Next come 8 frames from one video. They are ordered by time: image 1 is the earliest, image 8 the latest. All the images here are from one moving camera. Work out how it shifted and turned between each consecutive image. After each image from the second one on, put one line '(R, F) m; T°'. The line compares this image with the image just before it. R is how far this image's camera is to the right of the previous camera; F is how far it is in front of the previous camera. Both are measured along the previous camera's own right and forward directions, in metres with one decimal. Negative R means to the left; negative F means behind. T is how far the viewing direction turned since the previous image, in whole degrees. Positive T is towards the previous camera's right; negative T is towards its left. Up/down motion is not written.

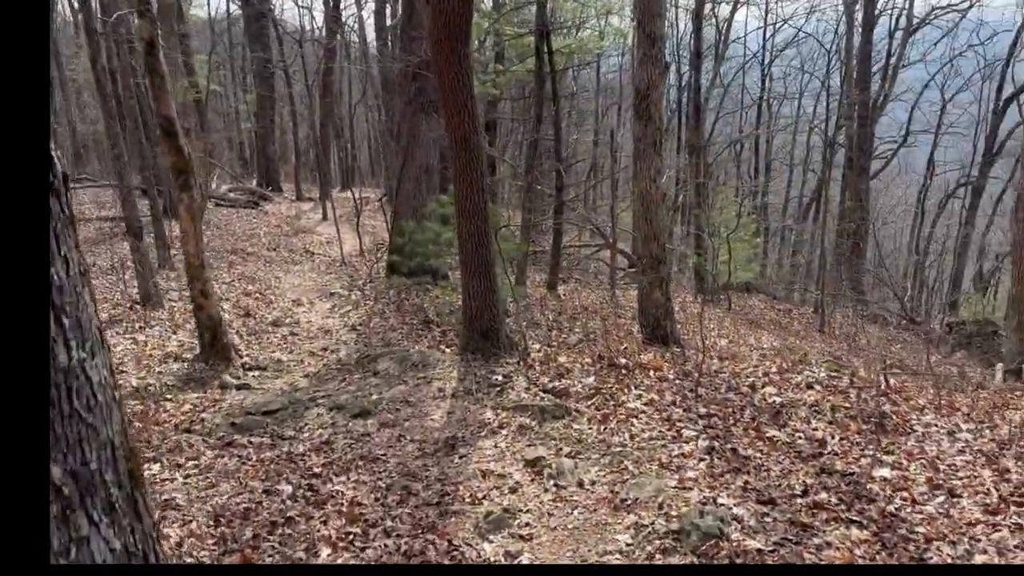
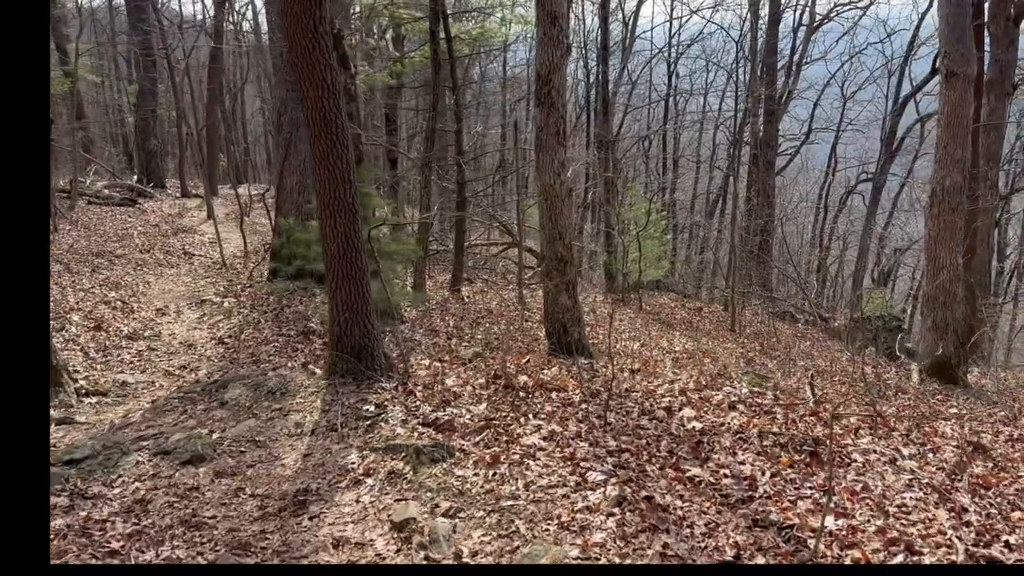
(+0.2, +0.9) m; +6°
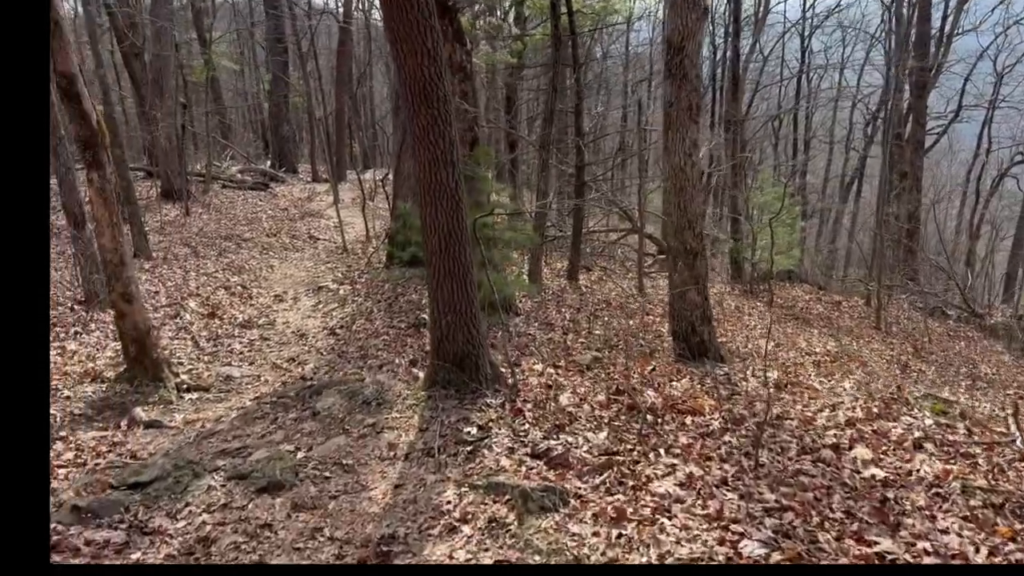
(-0.1, +0.8) m; -8°
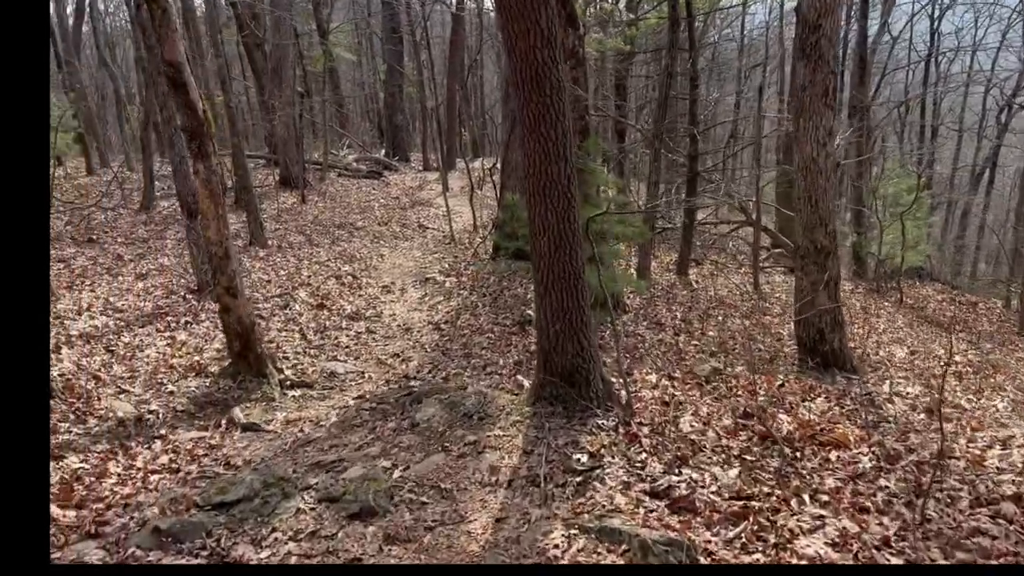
(-0.1, +0.4) m; -7°
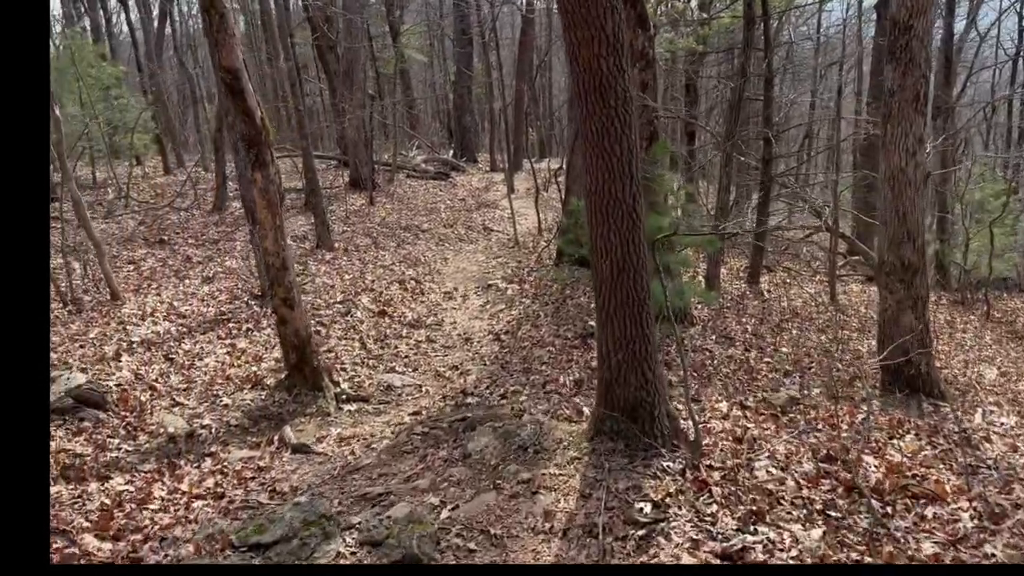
(0.0, +0.3) m; -5°
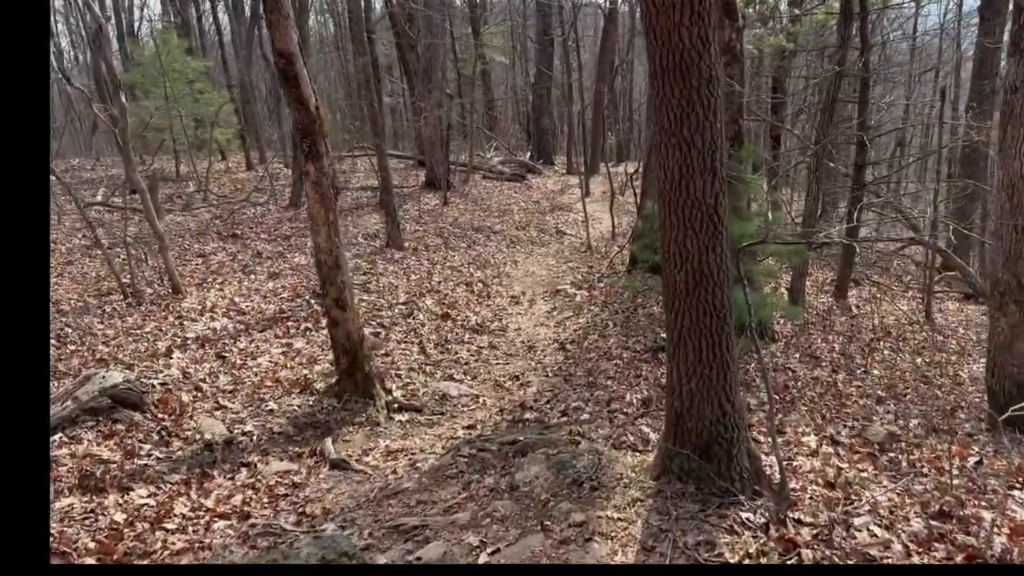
(+0.1, +0.5) m; -5°
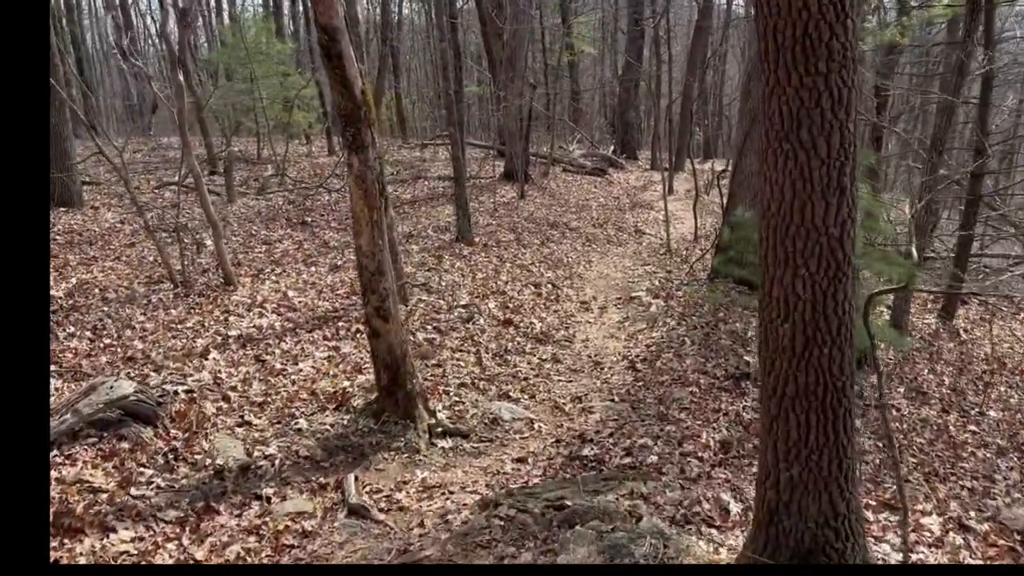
(+0.1, +0.8) m; -5°
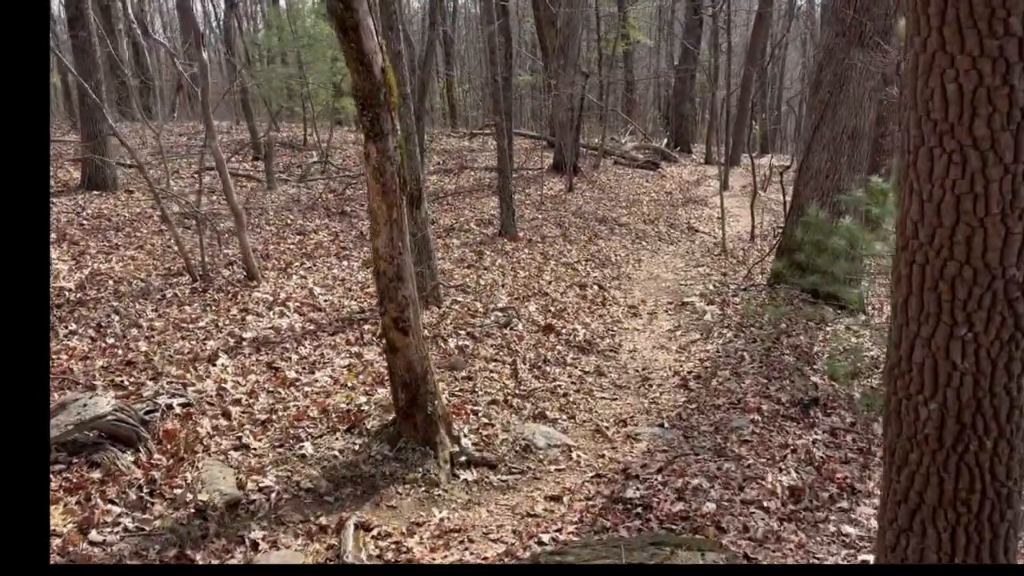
(0.0, +0.7) m; -3°
